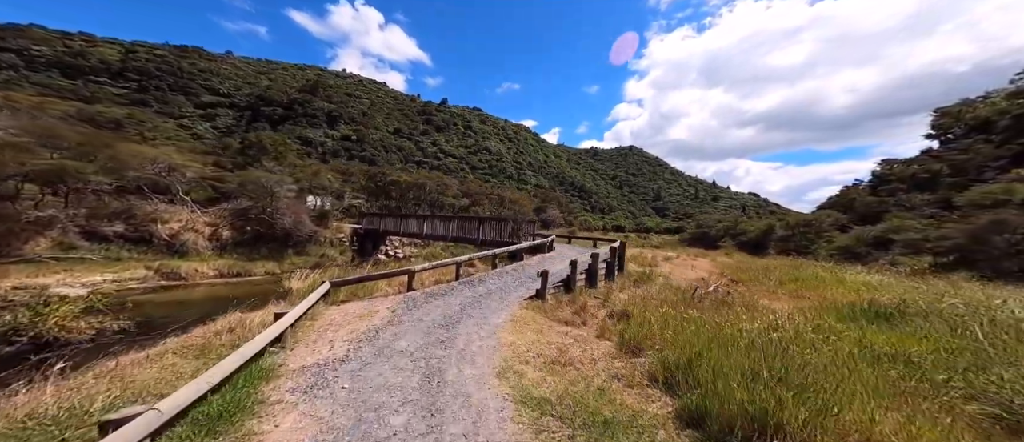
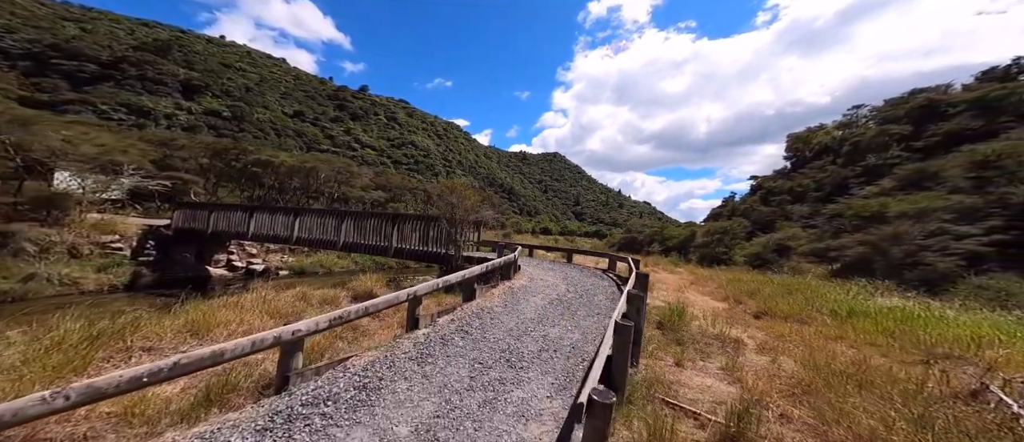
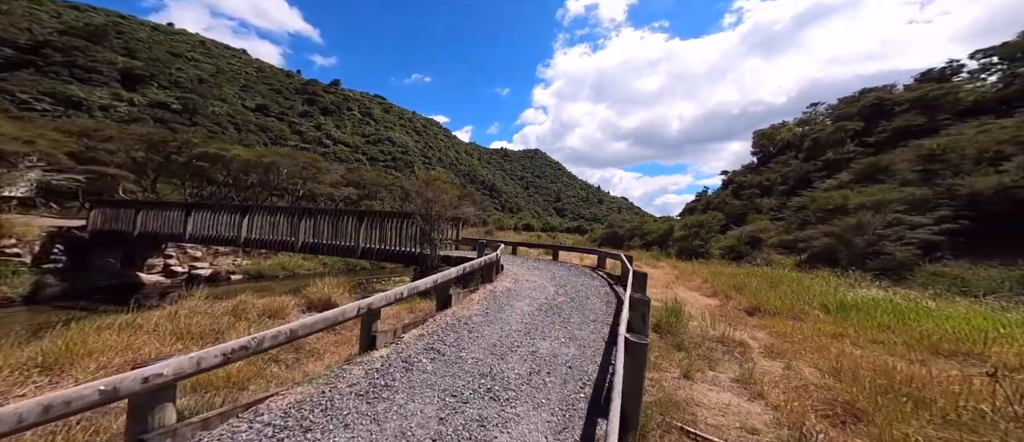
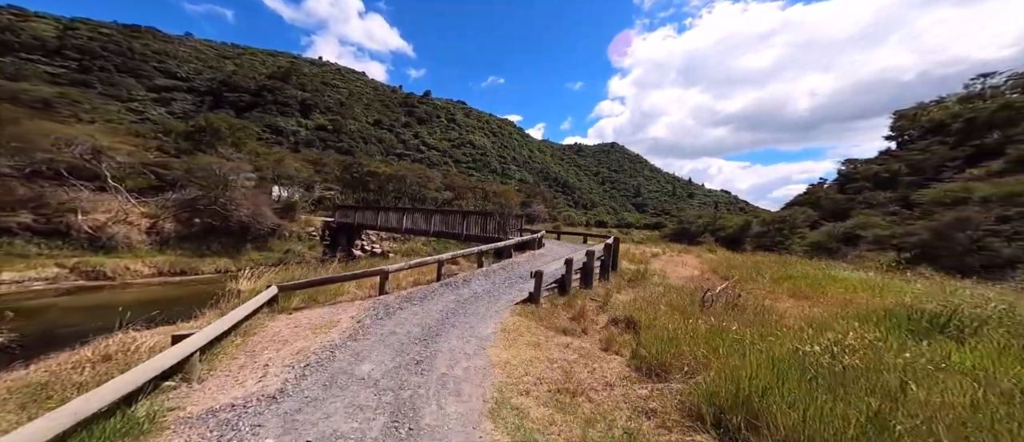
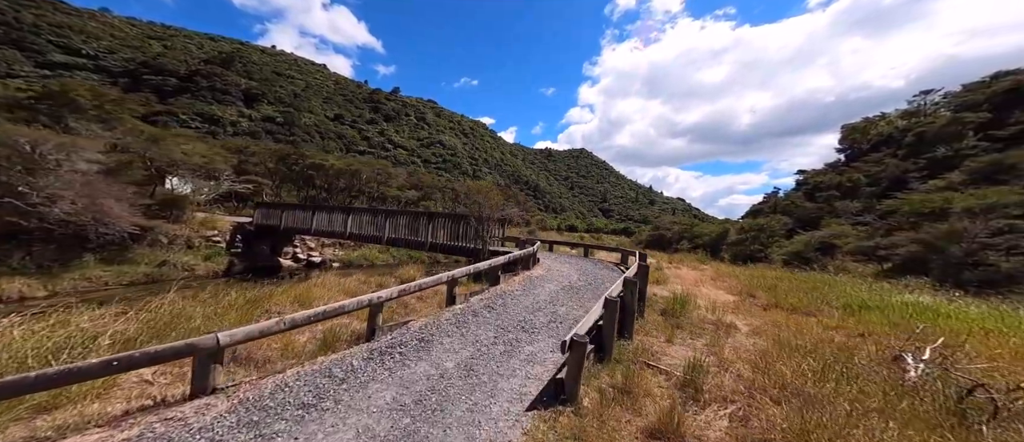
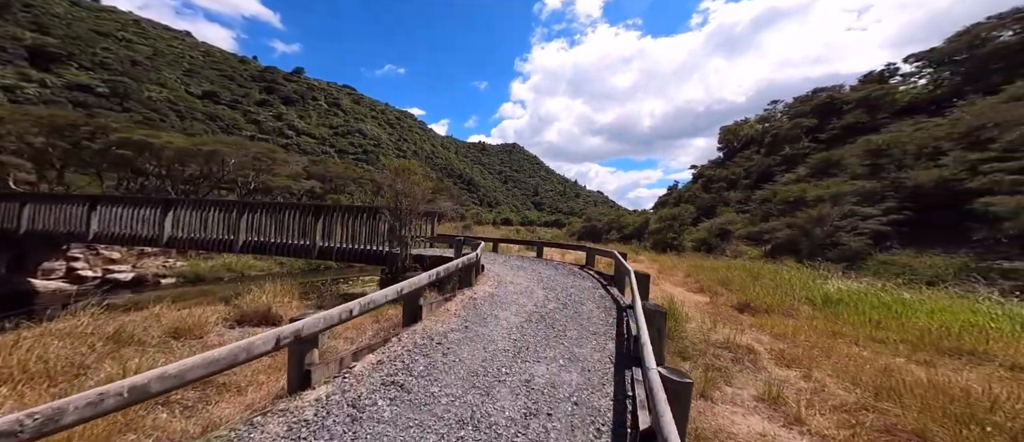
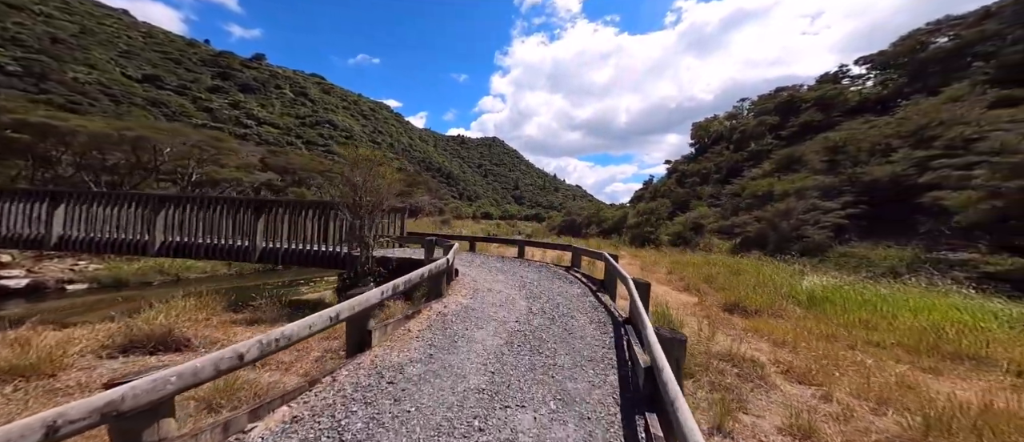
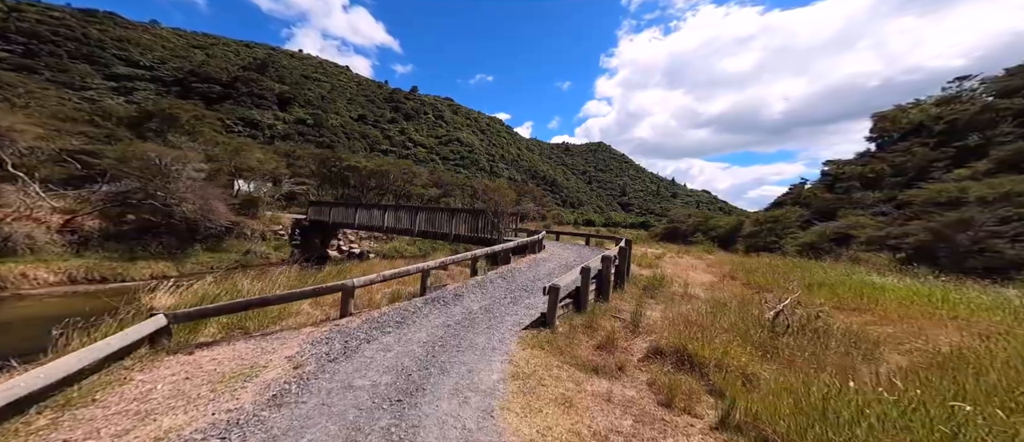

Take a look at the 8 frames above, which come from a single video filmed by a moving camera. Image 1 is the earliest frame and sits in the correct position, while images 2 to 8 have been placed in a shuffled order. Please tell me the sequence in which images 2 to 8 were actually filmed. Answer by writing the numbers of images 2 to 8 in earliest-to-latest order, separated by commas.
4, 8, 5, 2, 3, 6, 7
